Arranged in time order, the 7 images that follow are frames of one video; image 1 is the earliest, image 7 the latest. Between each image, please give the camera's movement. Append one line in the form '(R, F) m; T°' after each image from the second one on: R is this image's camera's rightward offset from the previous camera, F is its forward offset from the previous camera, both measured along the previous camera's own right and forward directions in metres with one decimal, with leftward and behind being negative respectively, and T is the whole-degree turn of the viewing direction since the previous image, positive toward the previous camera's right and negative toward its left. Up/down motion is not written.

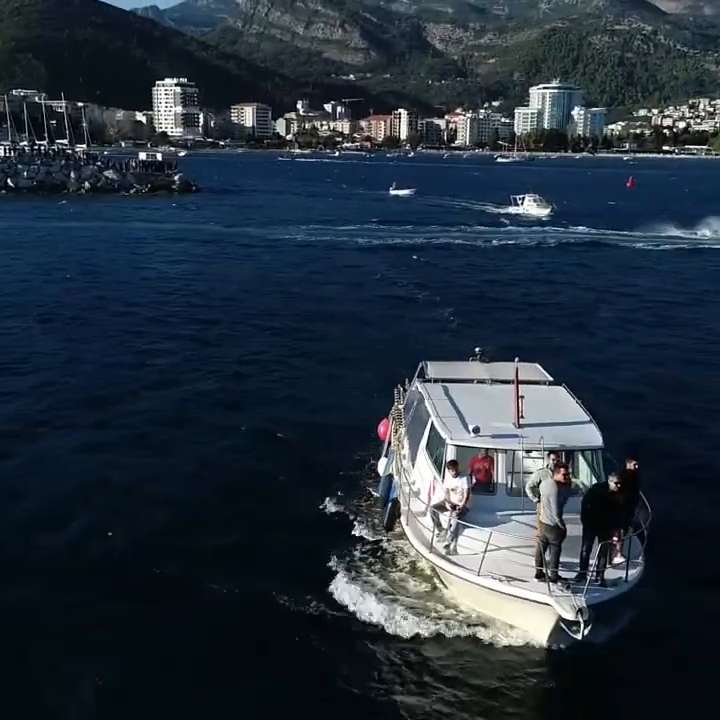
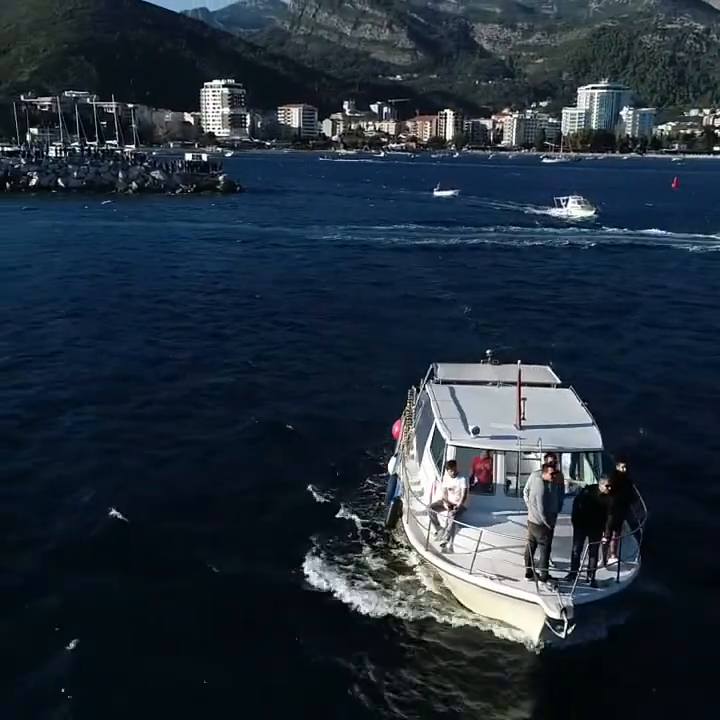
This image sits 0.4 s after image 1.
(+0.8, -0.2) m; -3°
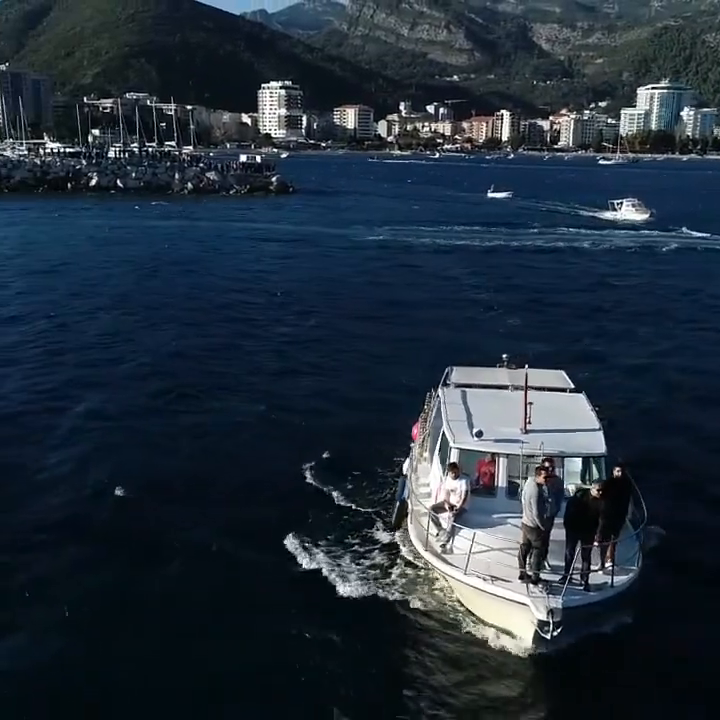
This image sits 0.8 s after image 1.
(+0.9, -0.2) m; -4°
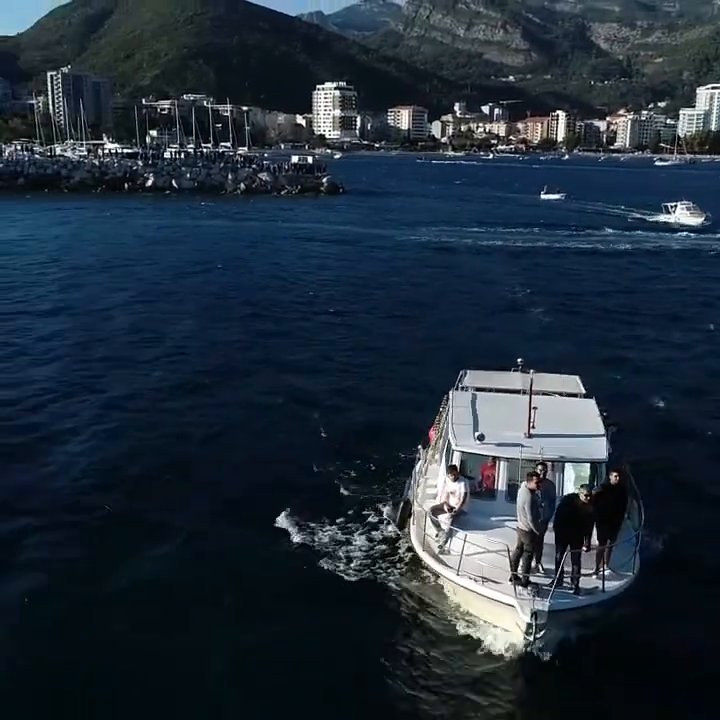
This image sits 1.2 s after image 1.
(+0.9, -0.2) m; -3°
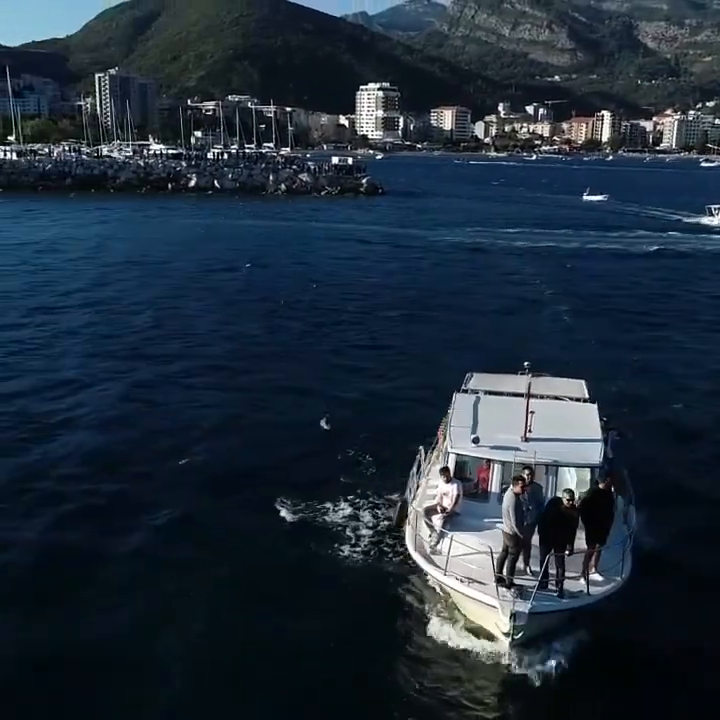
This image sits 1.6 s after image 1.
(+0.8, -0.2) m; -3°
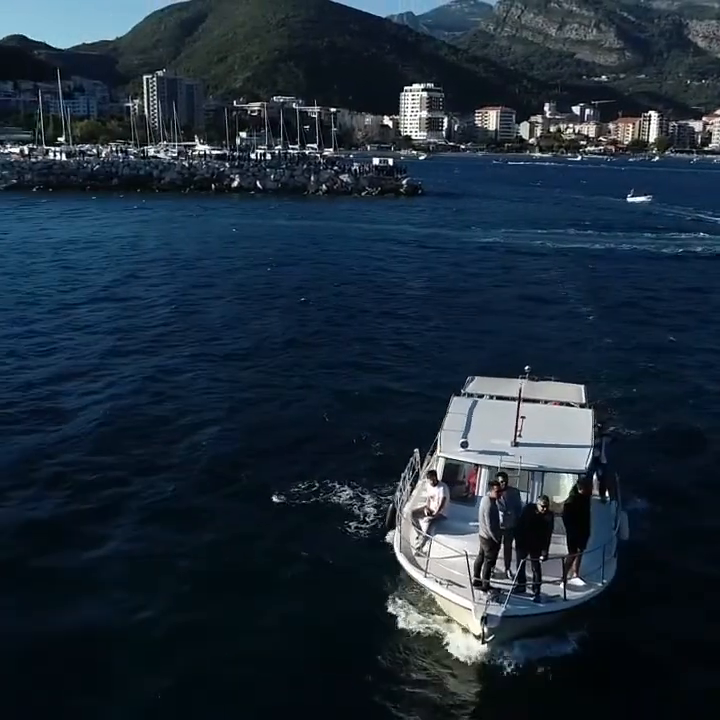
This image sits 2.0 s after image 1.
(+1.0, -0.1) m; -3°
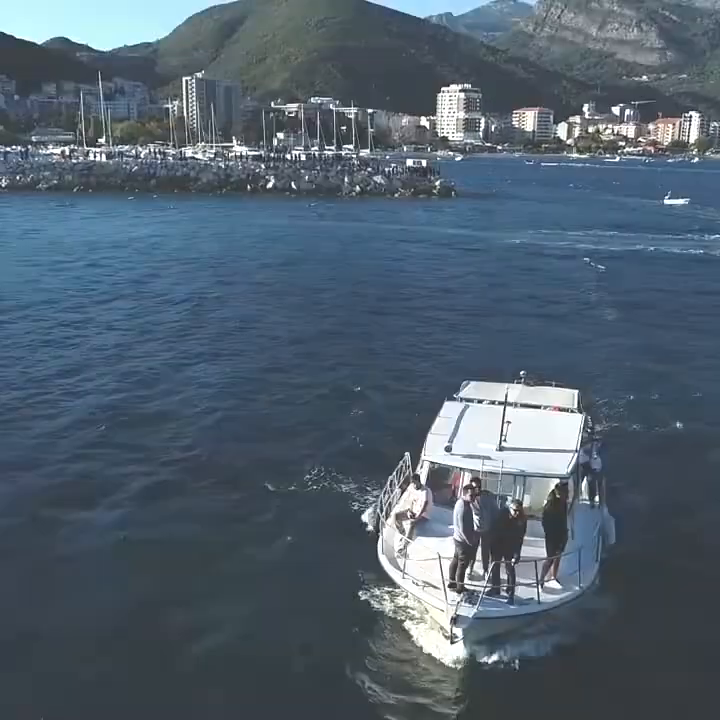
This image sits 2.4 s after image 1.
(+0.9, 0.0) m; -2°
